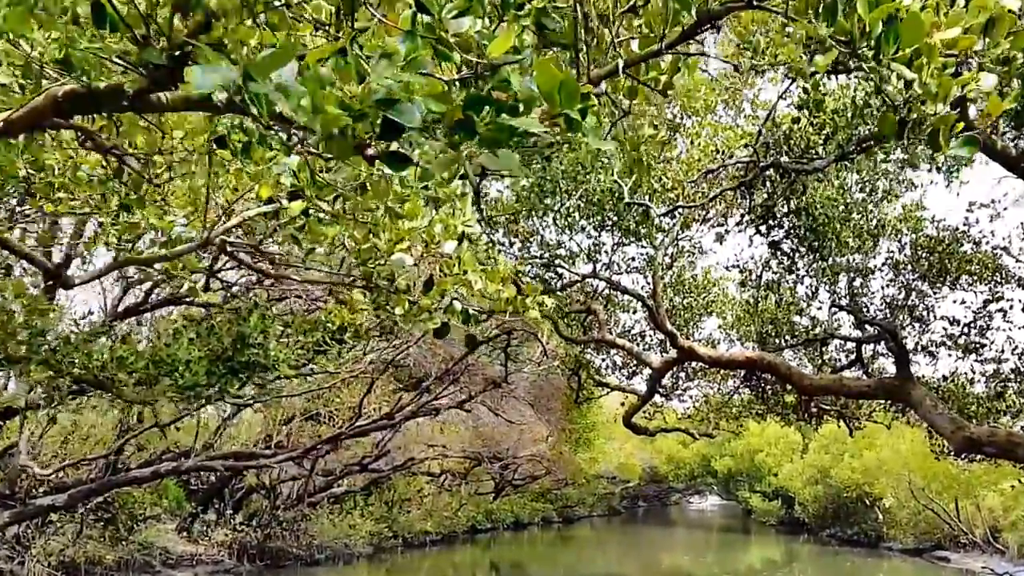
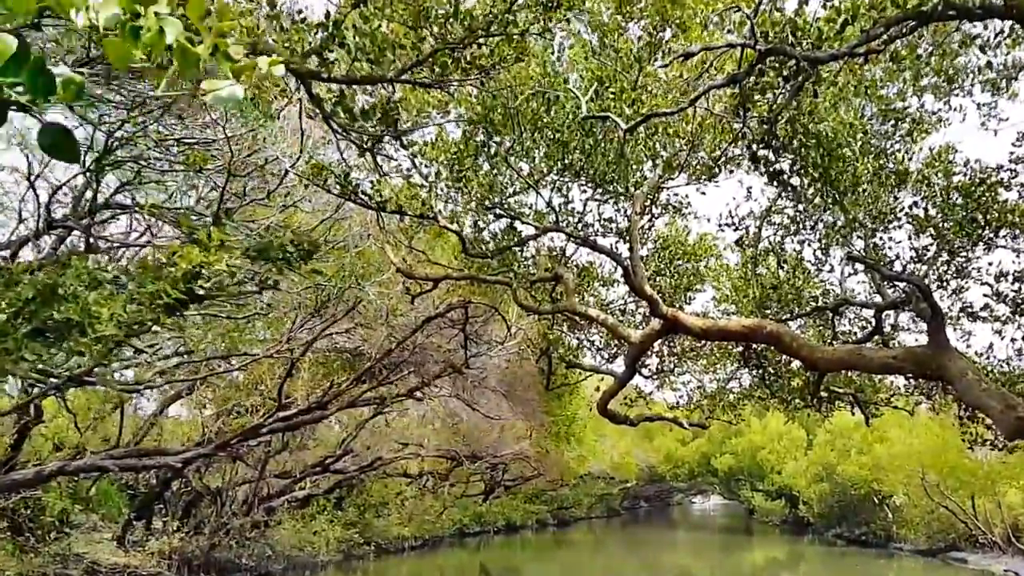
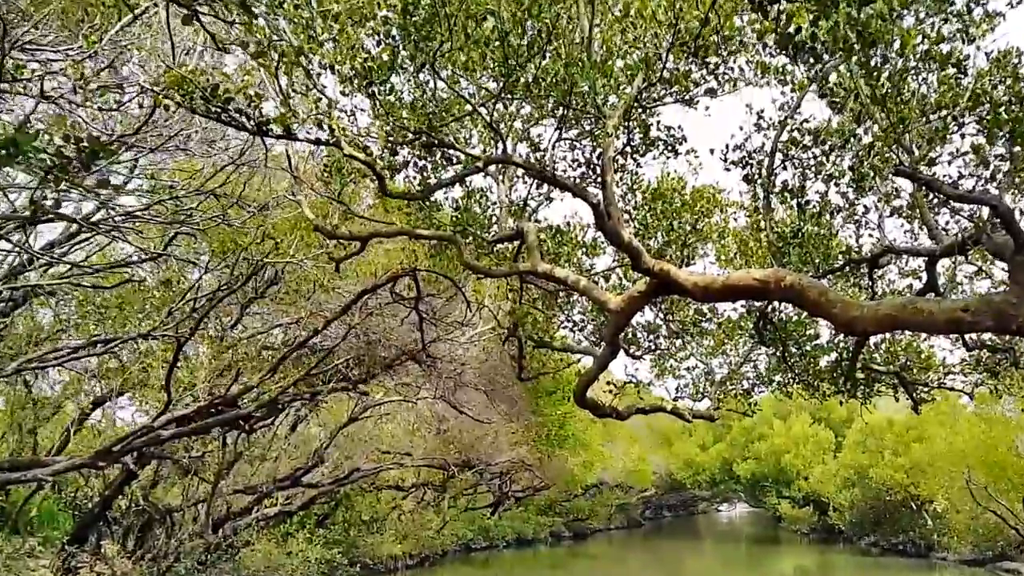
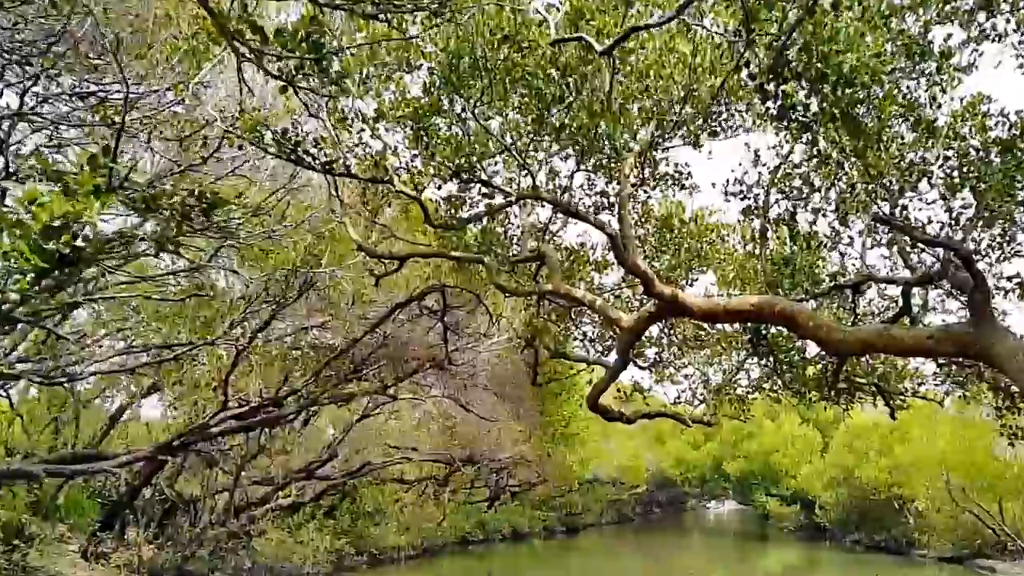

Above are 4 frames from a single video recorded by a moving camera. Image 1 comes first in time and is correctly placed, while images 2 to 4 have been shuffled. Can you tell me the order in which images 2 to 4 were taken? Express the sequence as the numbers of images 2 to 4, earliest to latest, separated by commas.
2, 4, 3
